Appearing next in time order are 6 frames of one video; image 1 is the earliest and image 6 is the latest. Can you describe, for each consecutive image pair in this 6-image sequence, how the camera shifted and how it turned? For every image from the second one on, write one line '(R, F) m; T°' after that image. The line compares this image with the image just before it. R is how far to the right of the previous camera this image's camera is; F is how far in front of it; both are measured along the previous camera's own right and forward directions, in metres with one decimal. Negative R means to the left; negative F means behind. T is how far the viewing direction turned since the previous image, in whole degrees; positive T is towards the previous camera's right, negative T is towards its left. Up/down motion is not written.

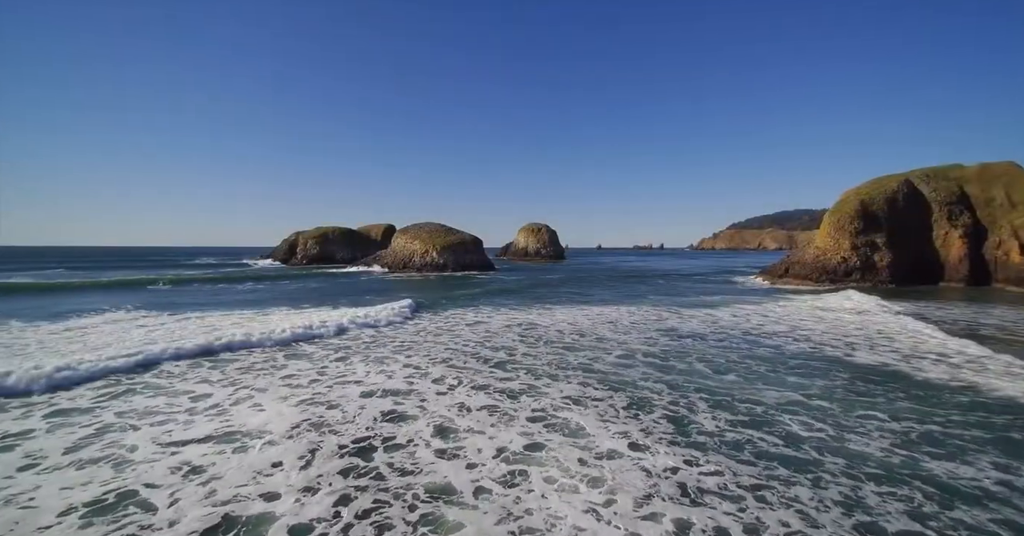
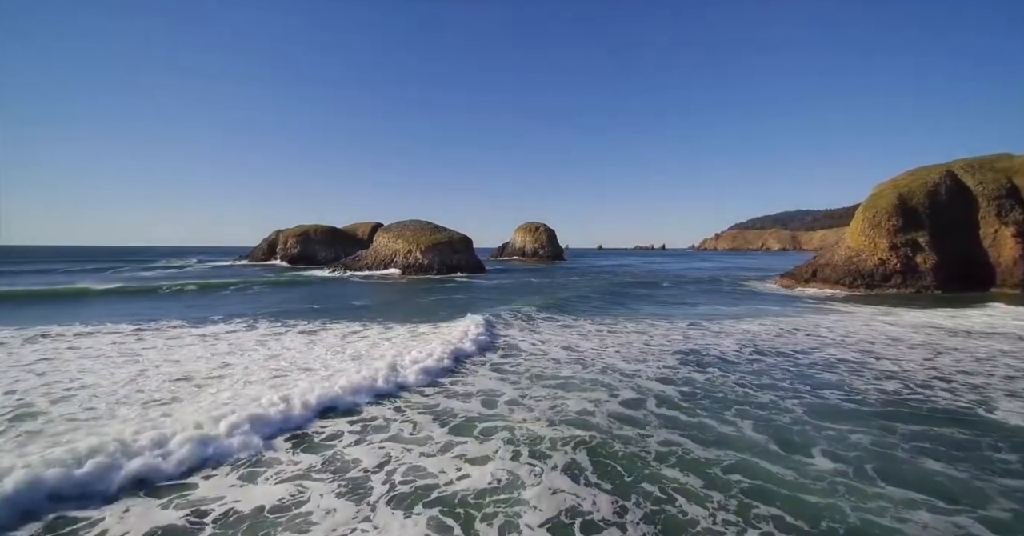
(+0.6, +4.4) m; 0°
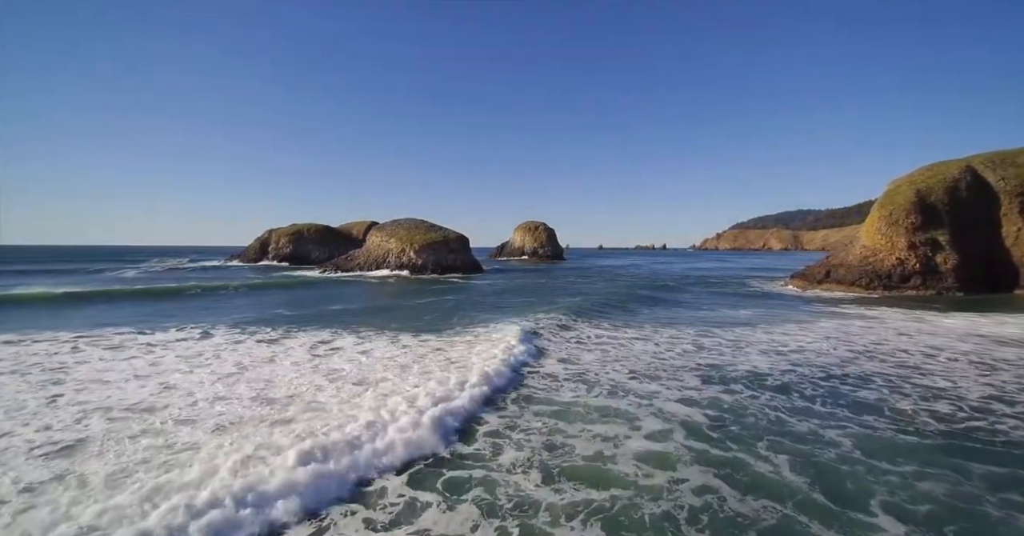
(+0.2, +1.6) m; 0°
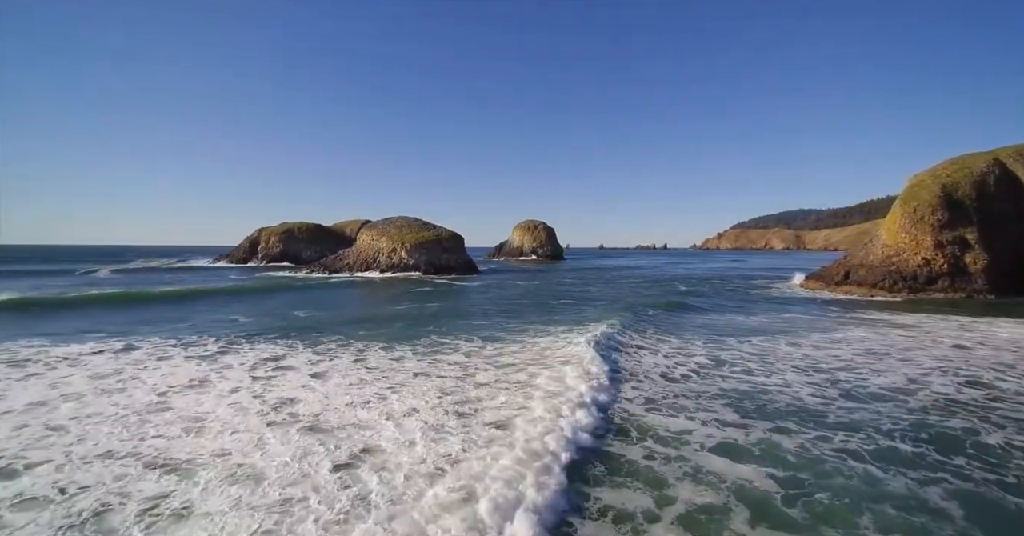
(+0.2, +2.1) m; 0°
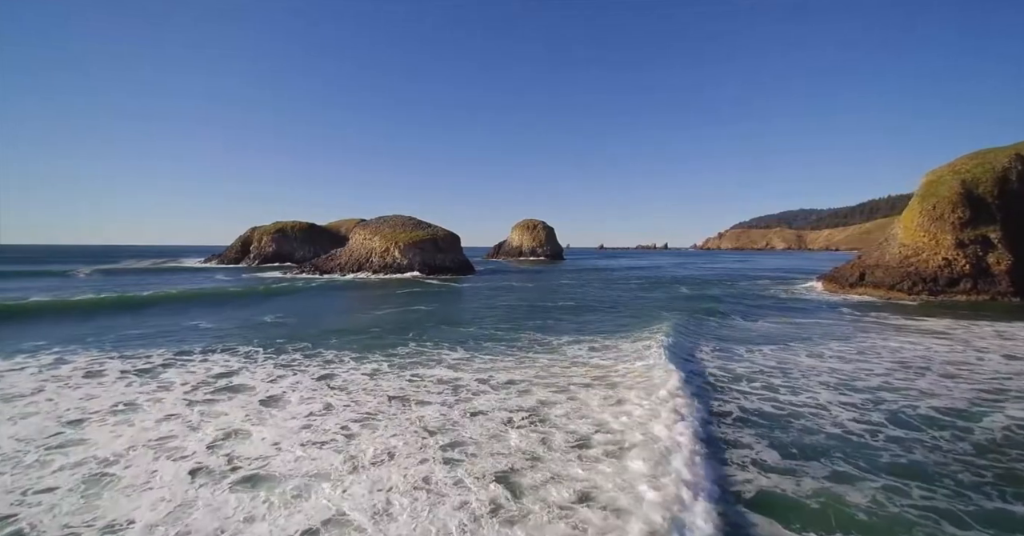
(+0.2, +1.4) m; 0°
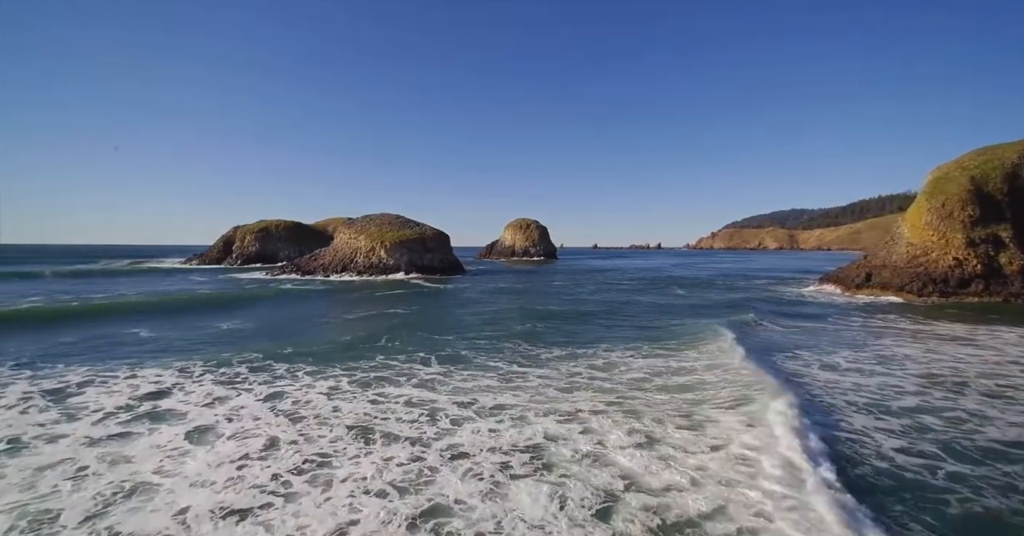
(+0.1, +1.4) m; +1°
